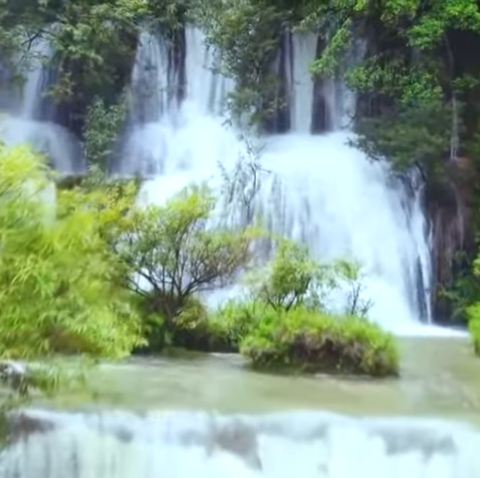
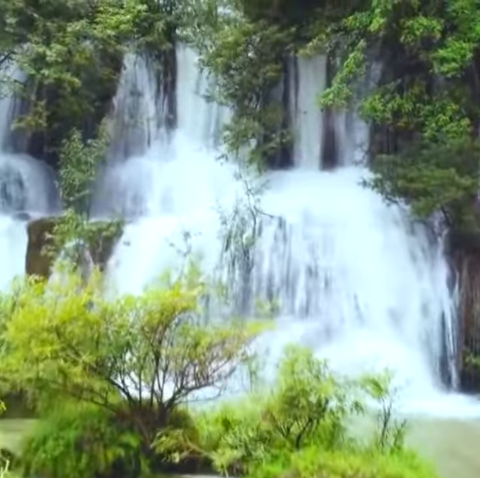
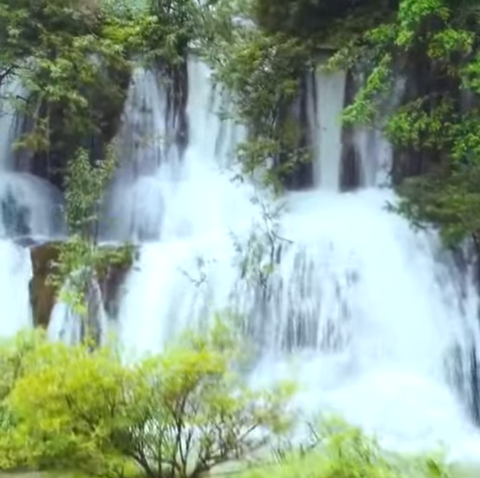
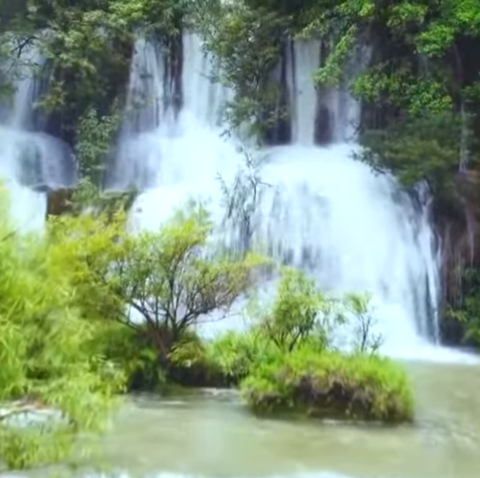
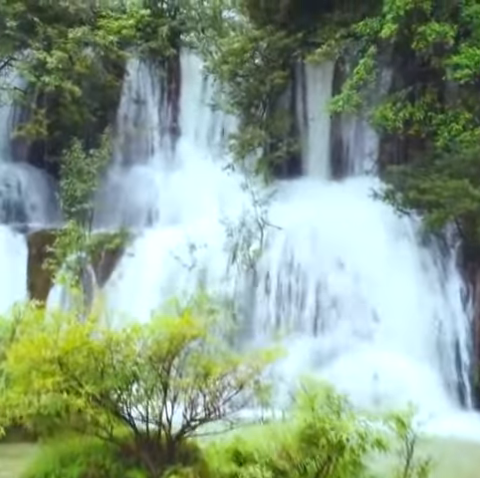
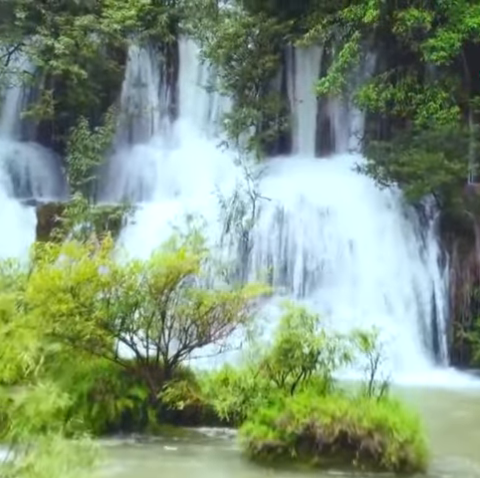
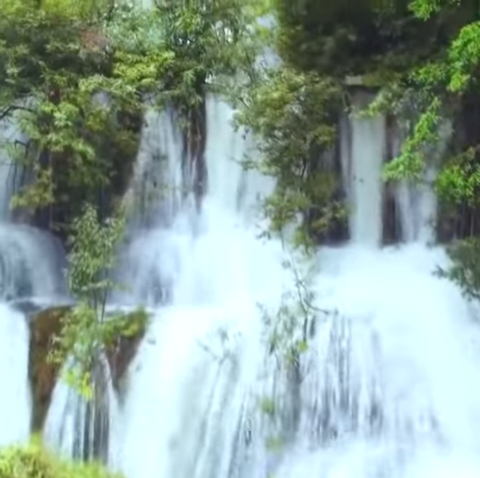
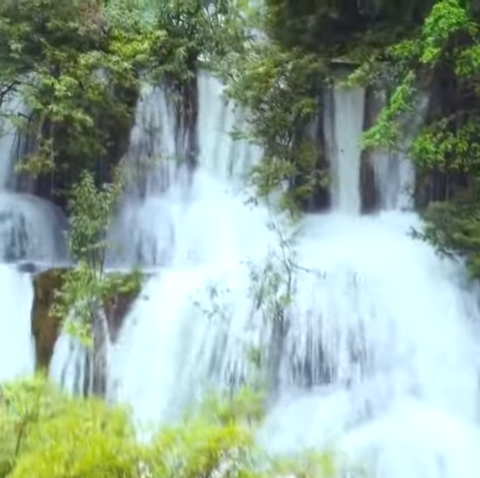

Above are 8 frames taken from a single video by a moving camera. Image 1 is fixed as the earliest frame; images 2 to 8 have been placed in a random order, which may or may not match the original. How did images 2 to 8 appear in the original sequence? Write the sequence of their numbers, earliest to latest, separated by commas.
4, 6, 2, 5, 3, 8, 7
